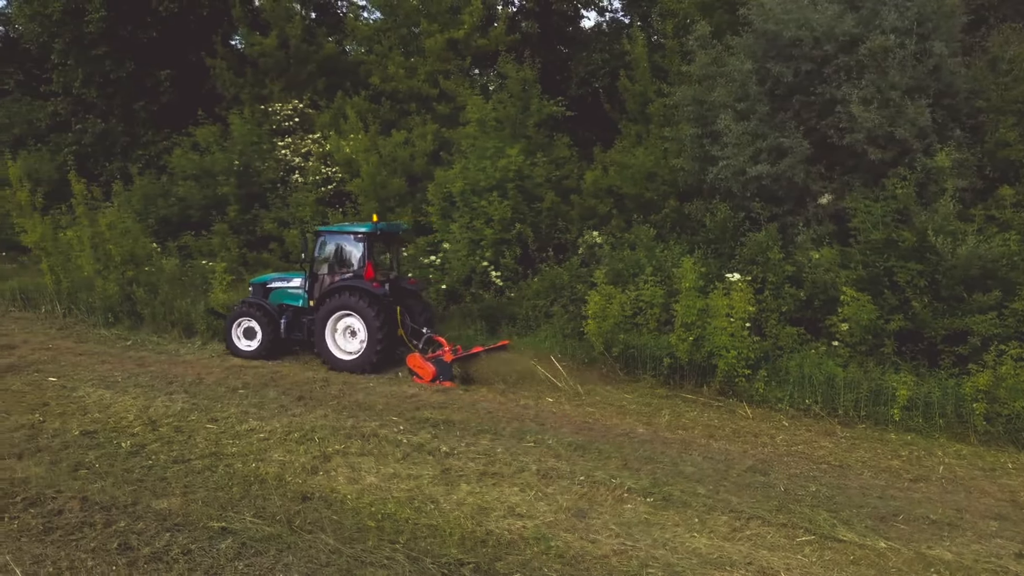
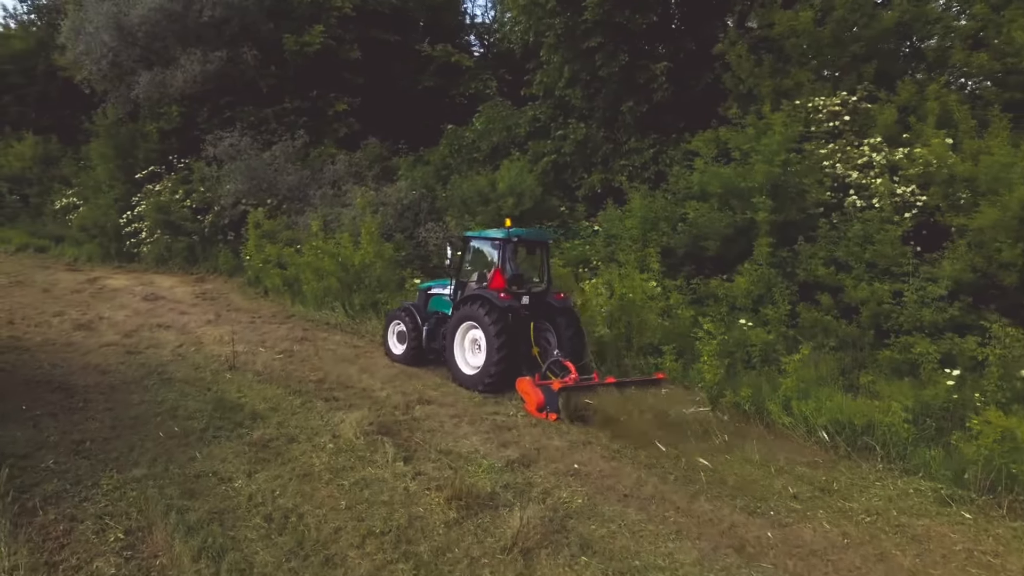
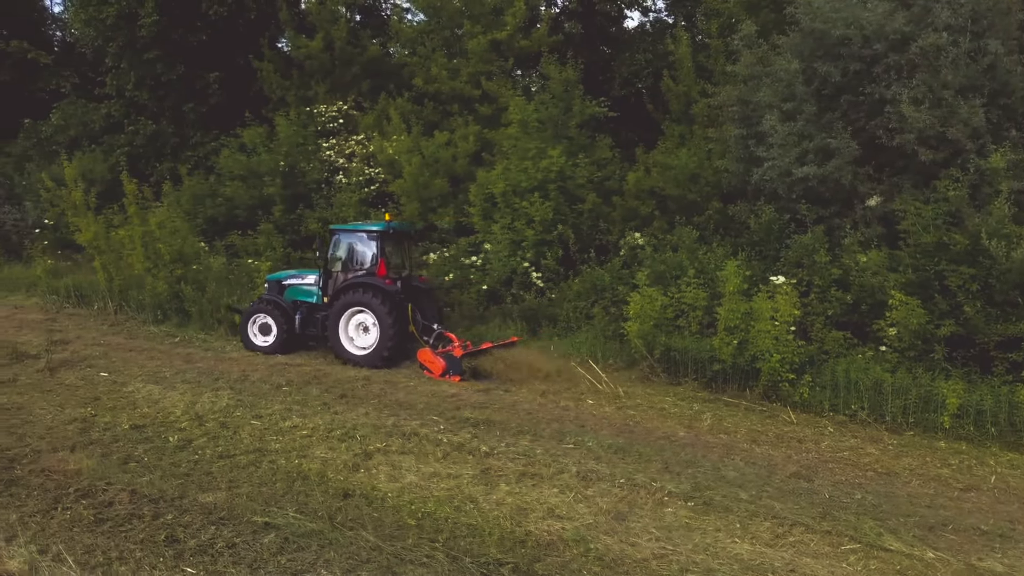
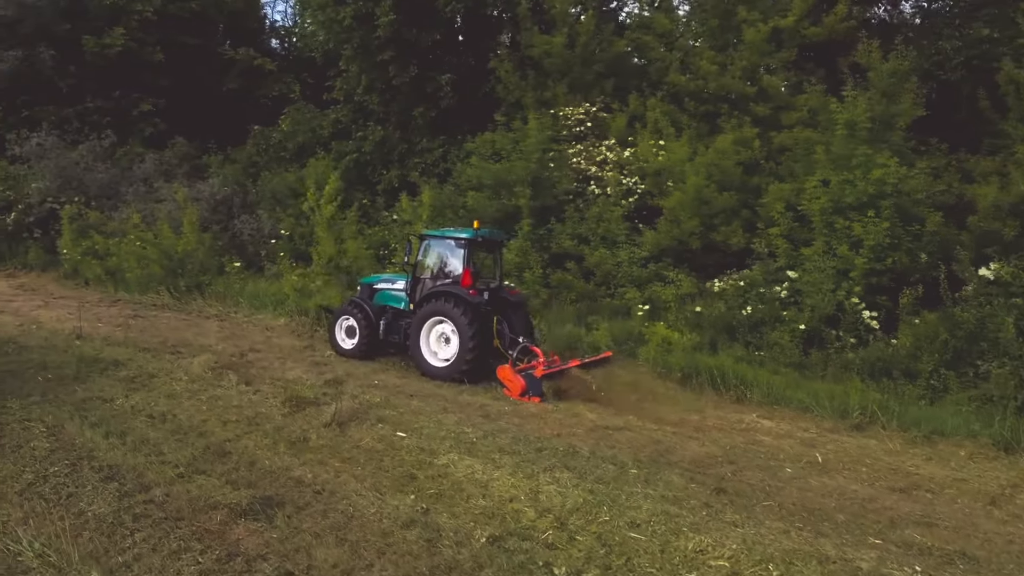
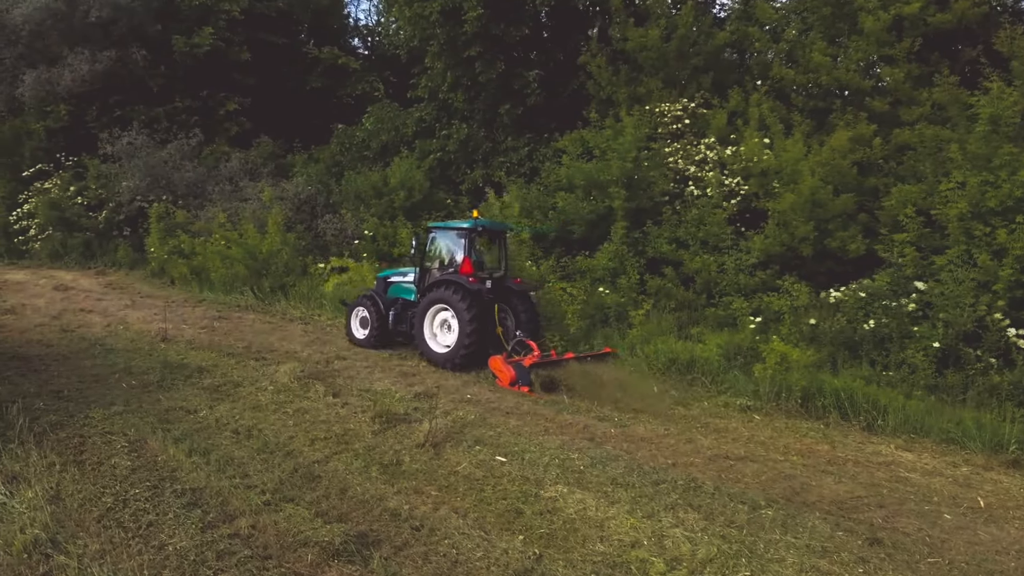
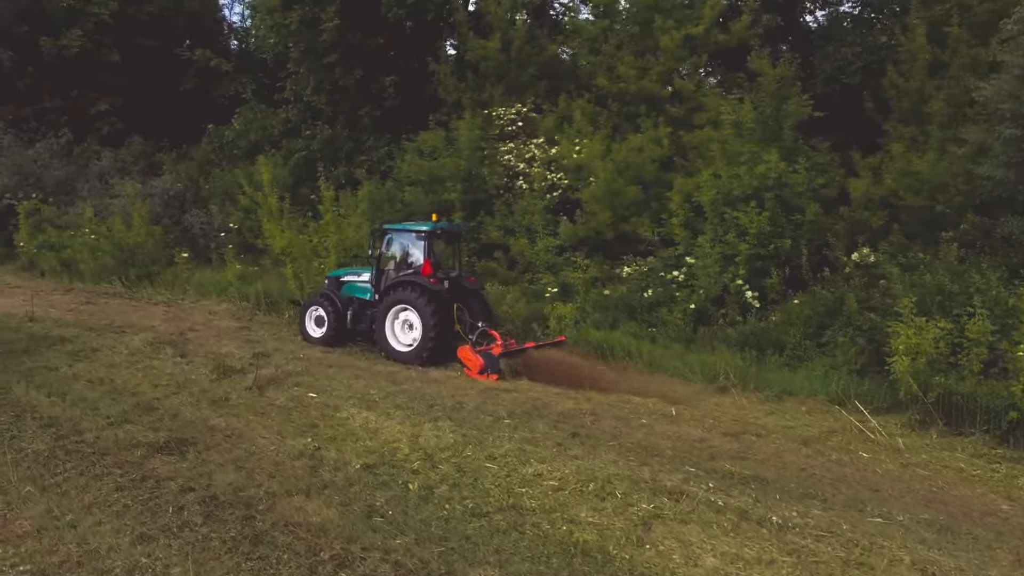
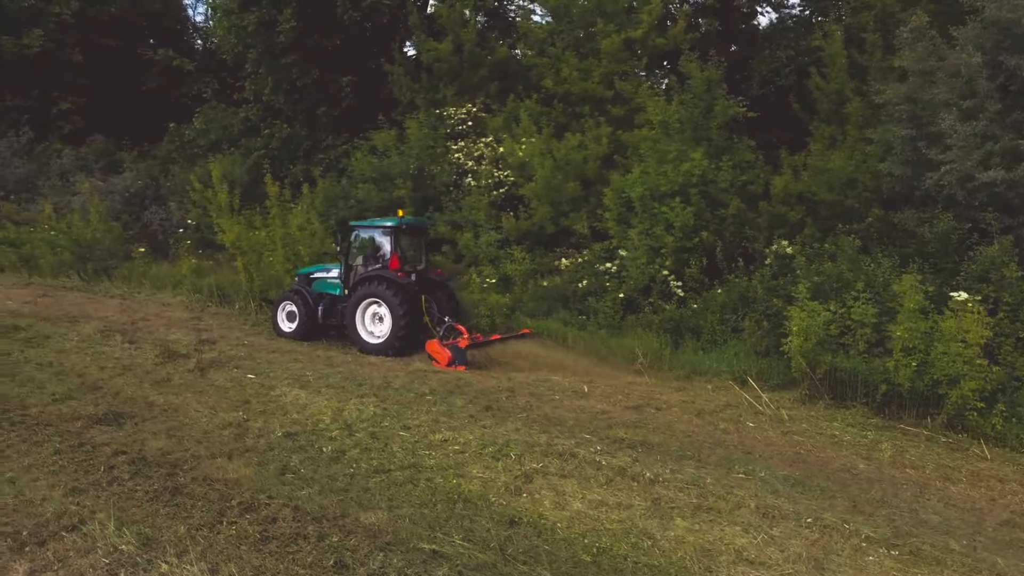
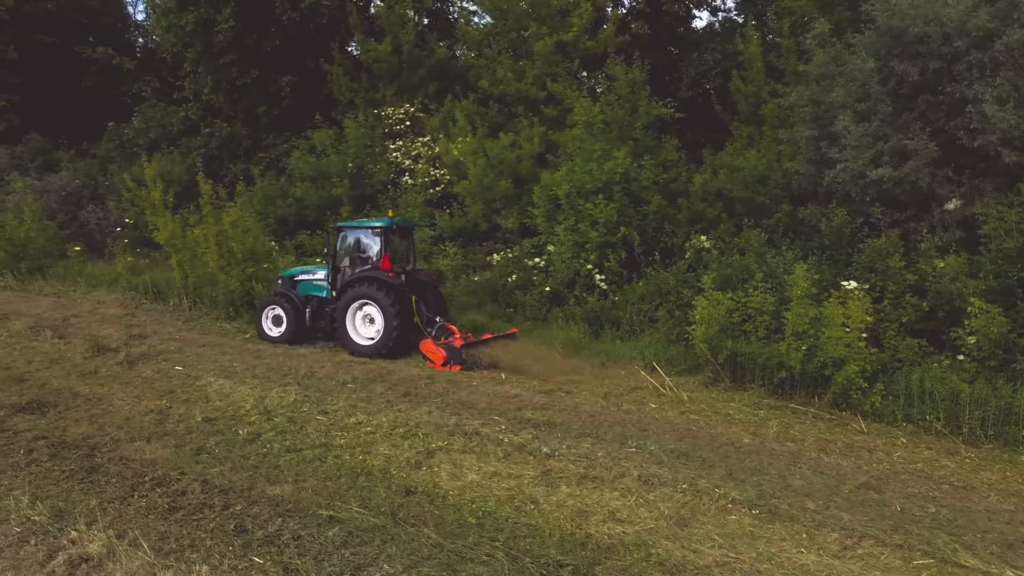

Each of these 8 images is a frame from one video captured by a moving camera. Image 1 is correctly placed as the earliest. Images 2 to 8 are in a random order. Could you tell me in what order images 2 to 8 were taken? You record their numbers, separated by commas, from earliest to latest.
3, 8, 7, 6, 4, 5, 2
